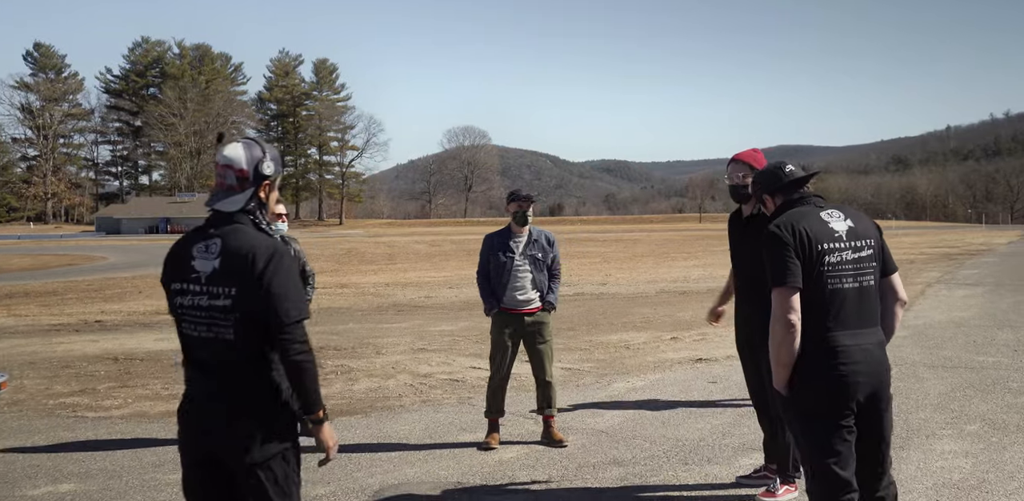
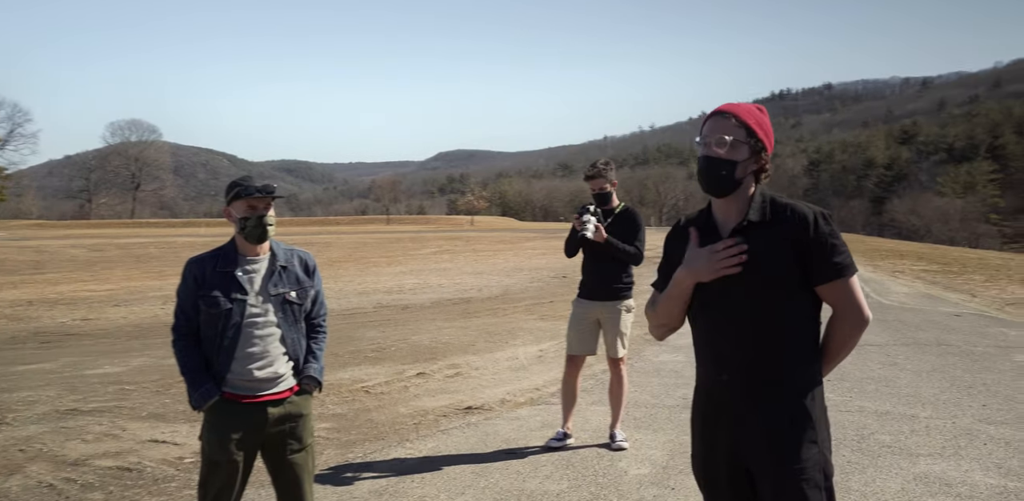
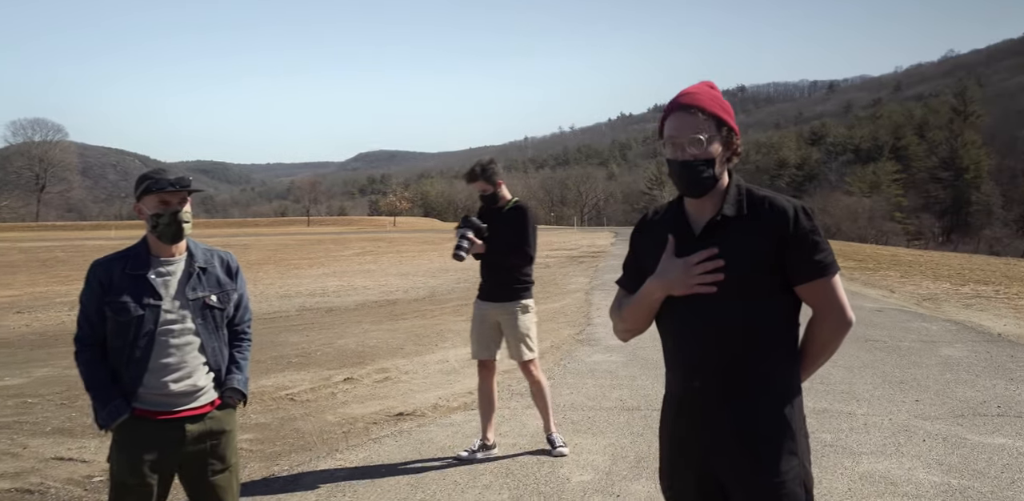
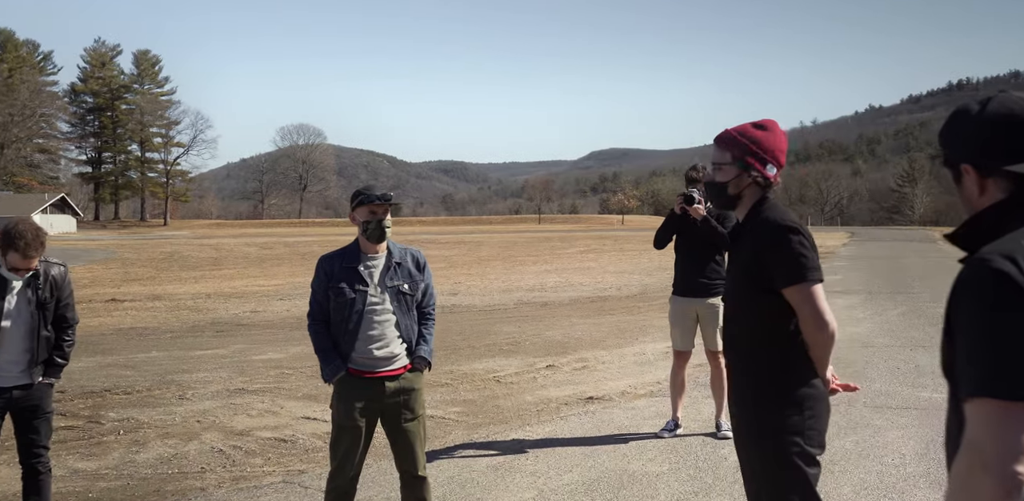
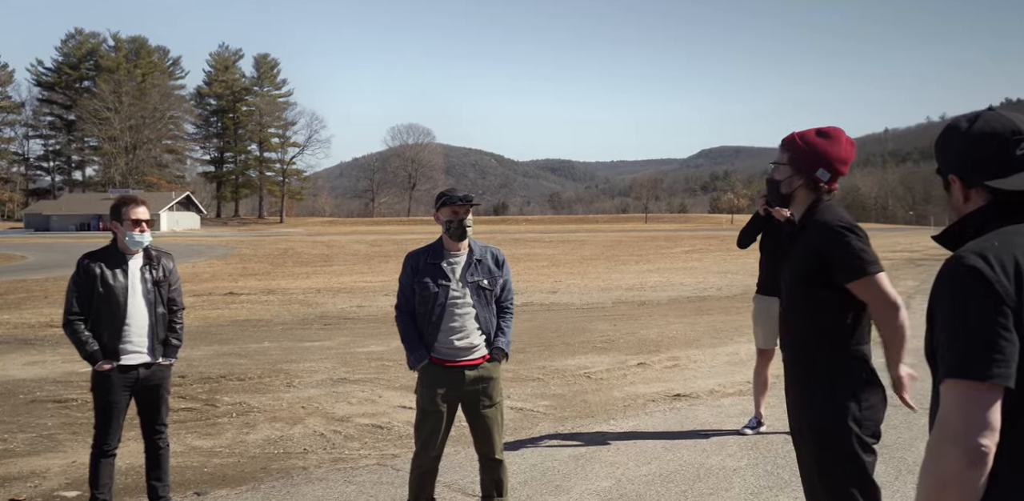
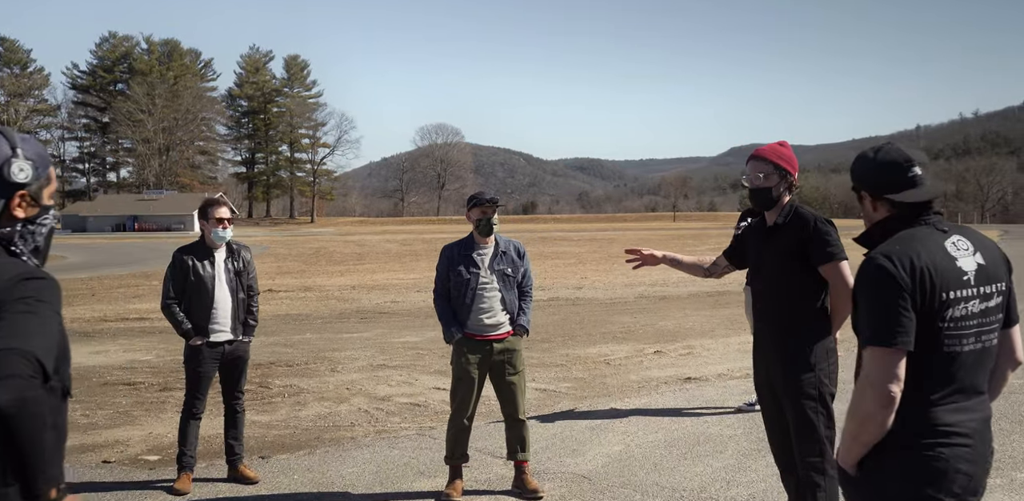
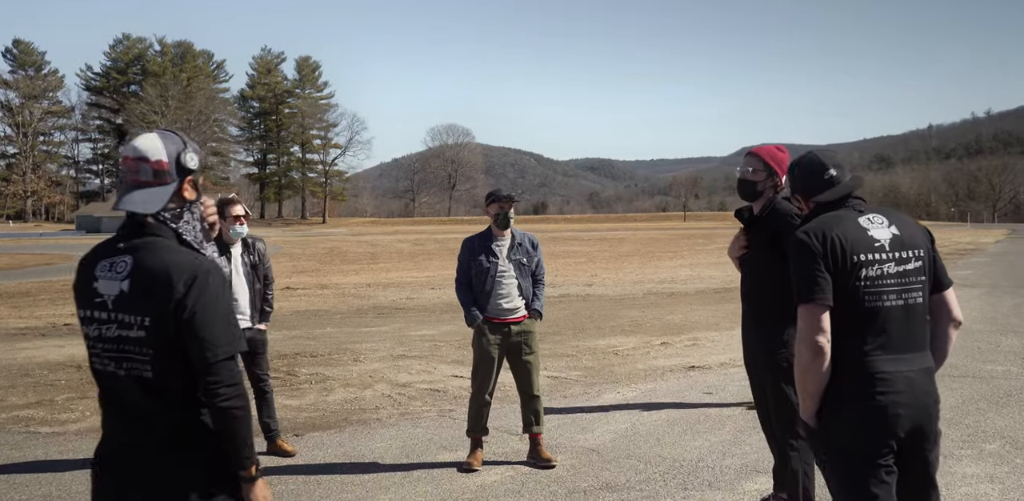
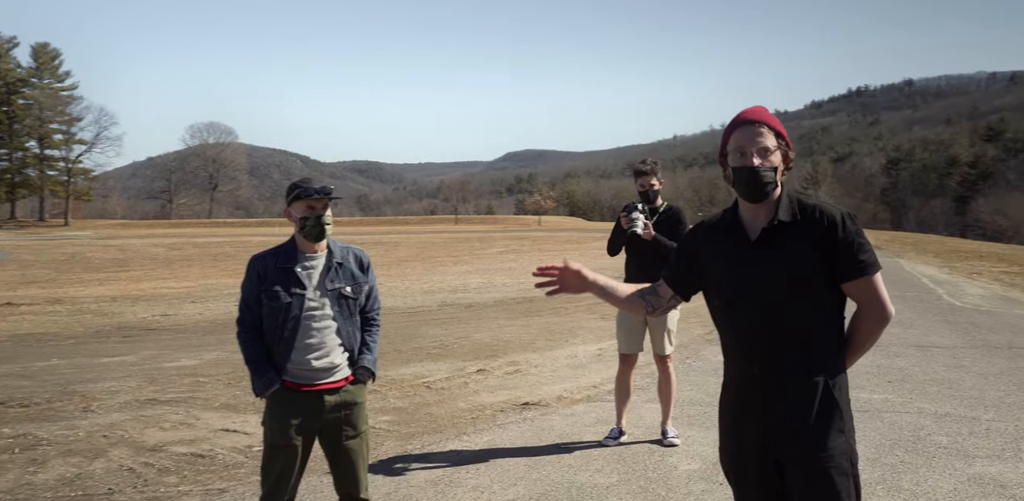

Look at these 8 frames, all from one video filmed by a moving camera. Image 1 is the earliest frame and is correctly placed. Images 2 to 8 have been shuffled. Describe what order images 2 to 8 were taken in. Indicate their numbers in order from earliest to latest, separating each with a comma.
7, 6, 5, 4, 8, 2, 3
